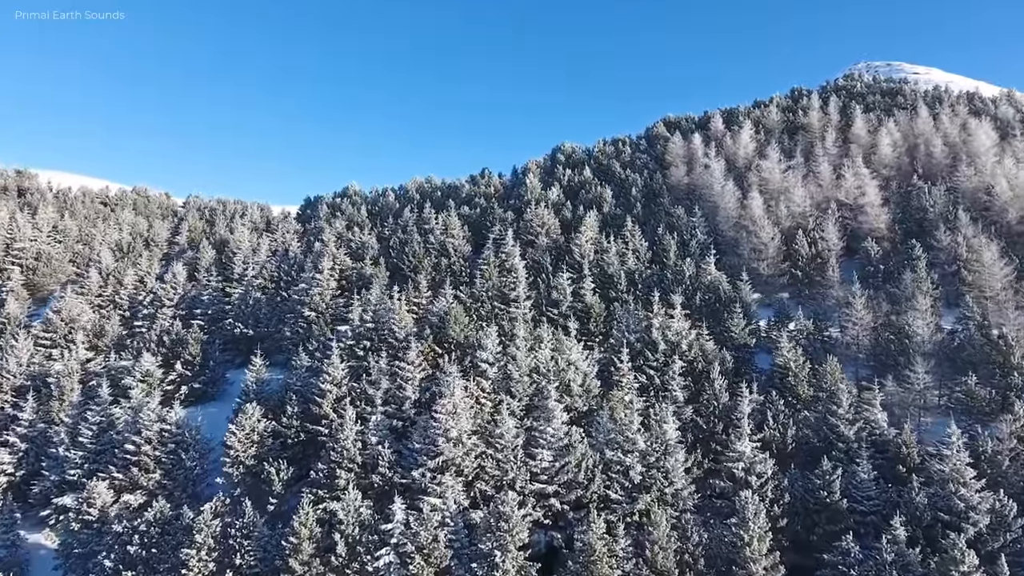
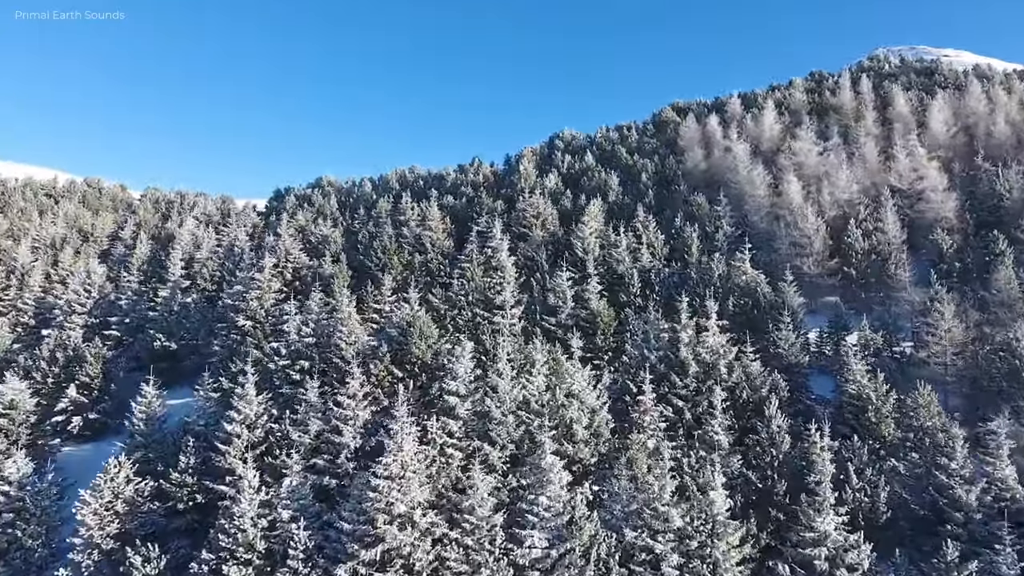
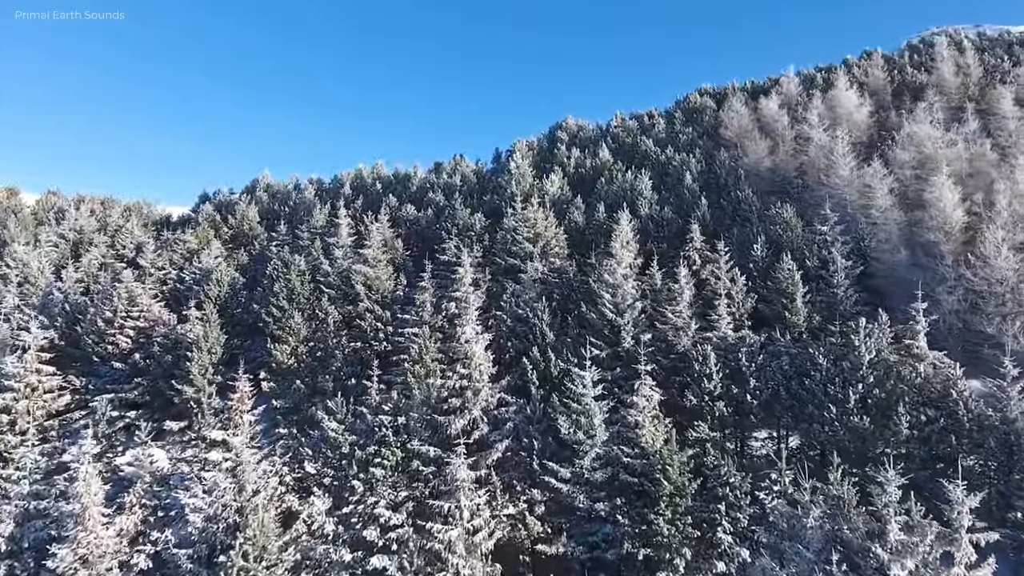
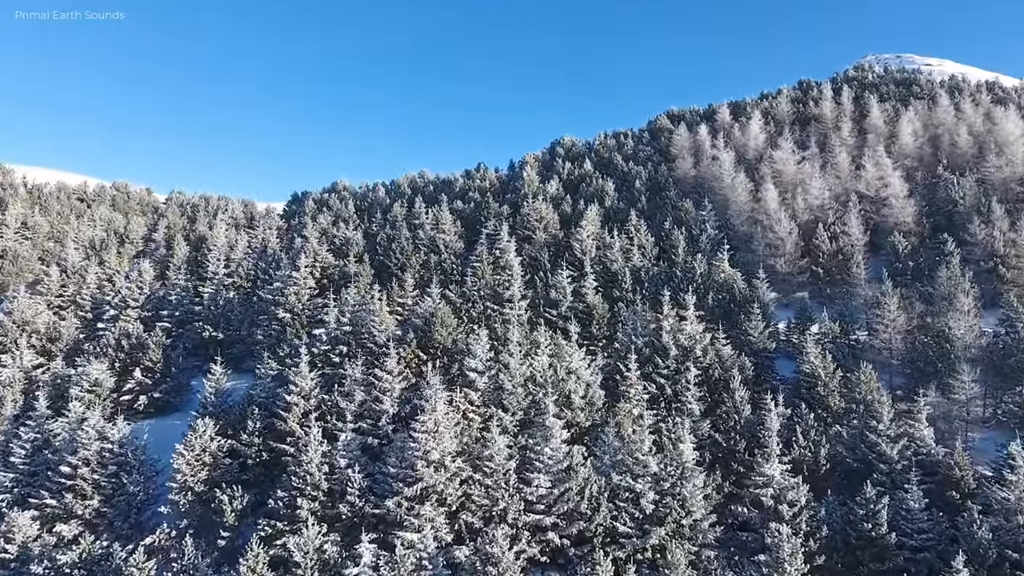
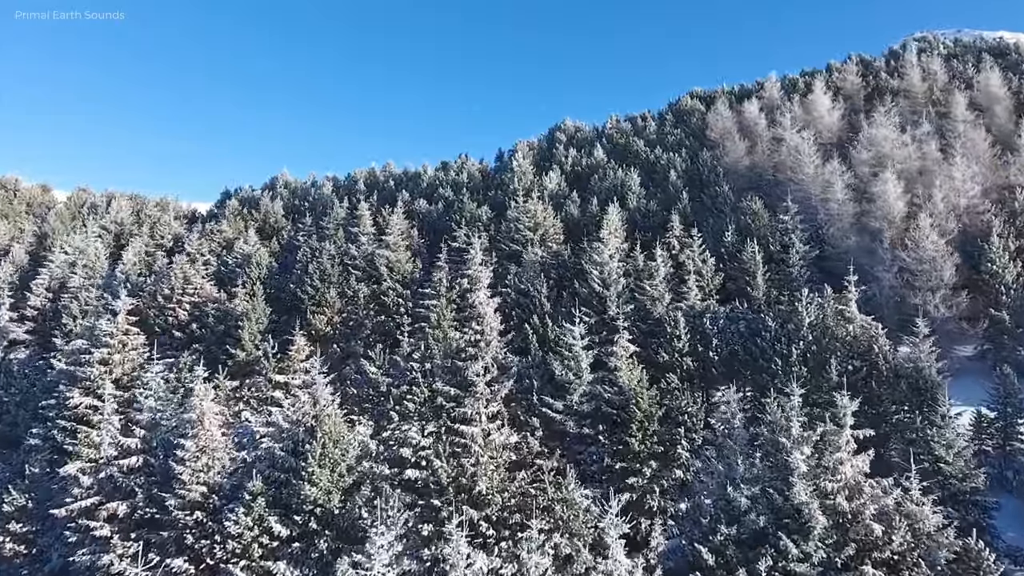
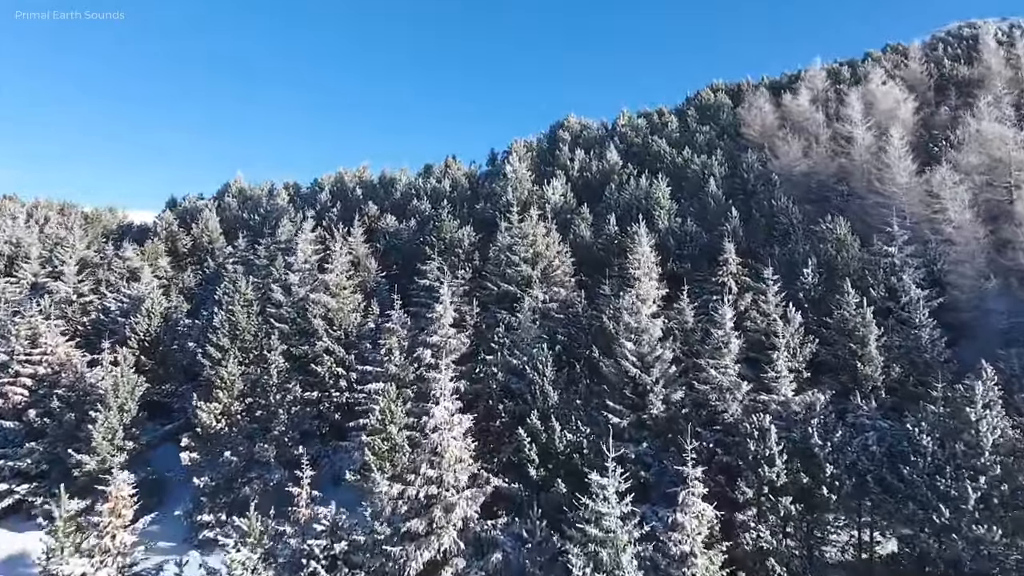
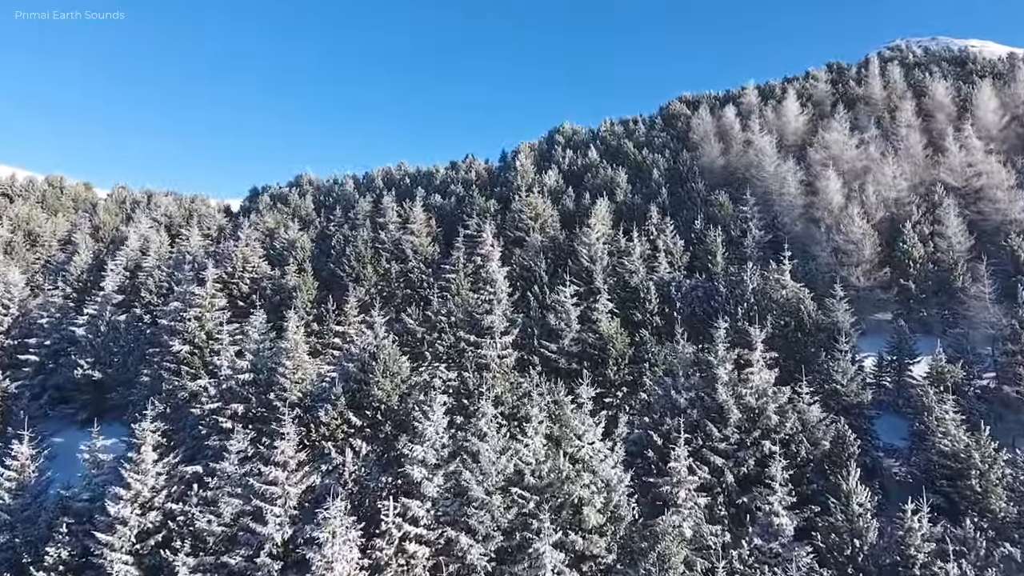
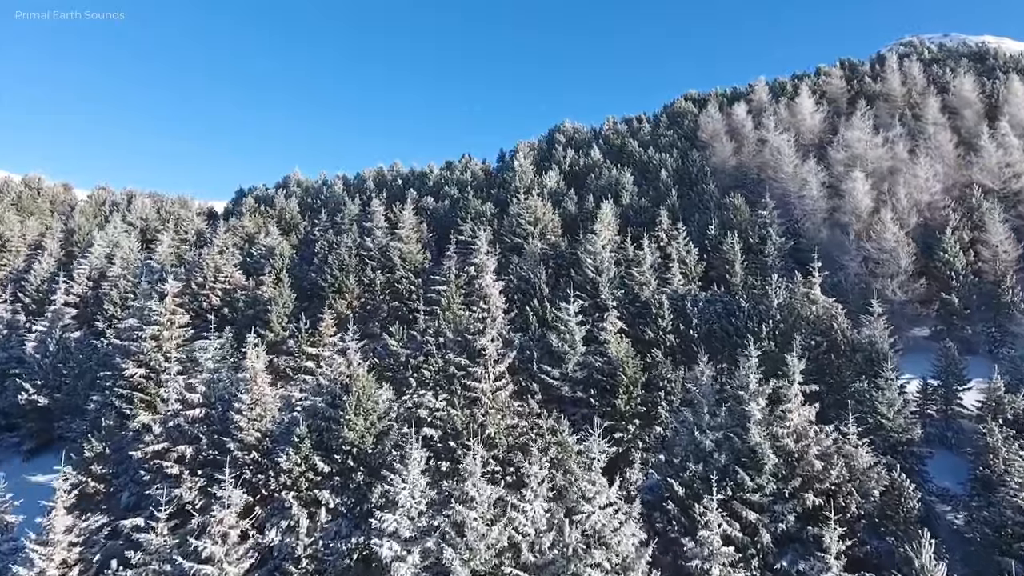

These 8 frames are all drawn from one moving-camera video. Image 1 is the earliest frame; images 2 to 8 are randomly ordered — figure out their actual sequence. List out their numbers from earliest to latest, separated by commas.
4, 2, 7, 8, 5, 3, 6
